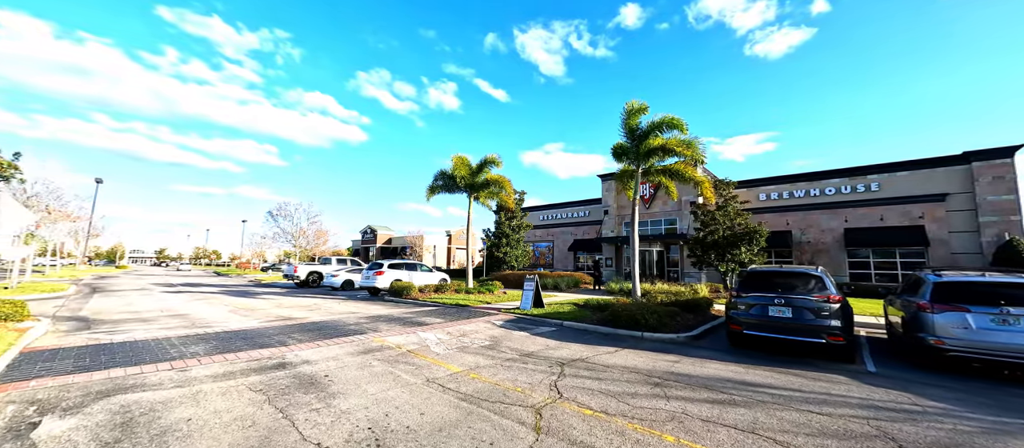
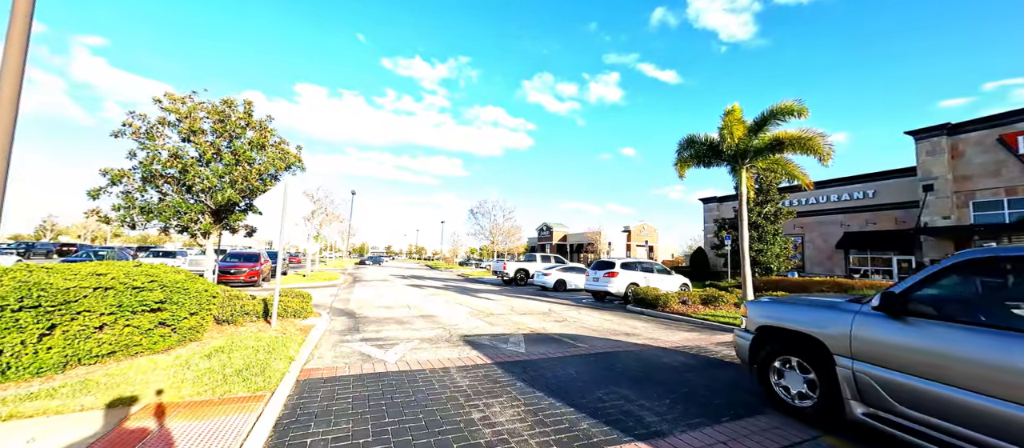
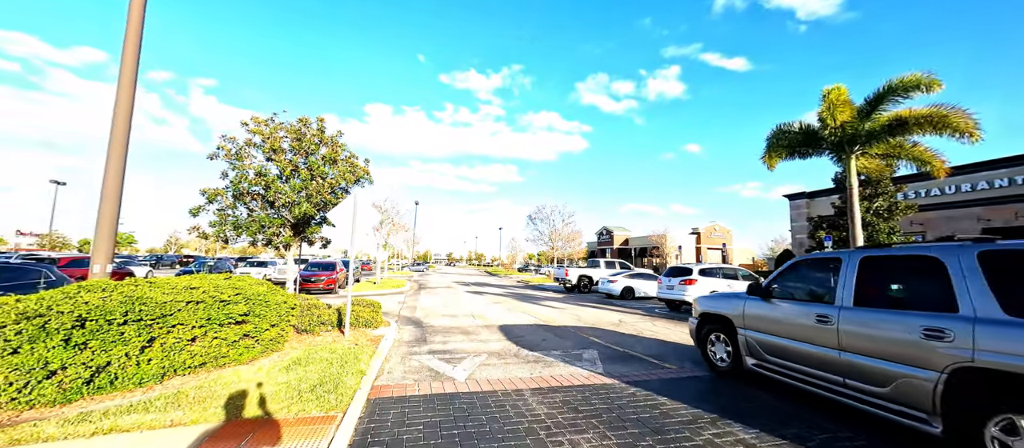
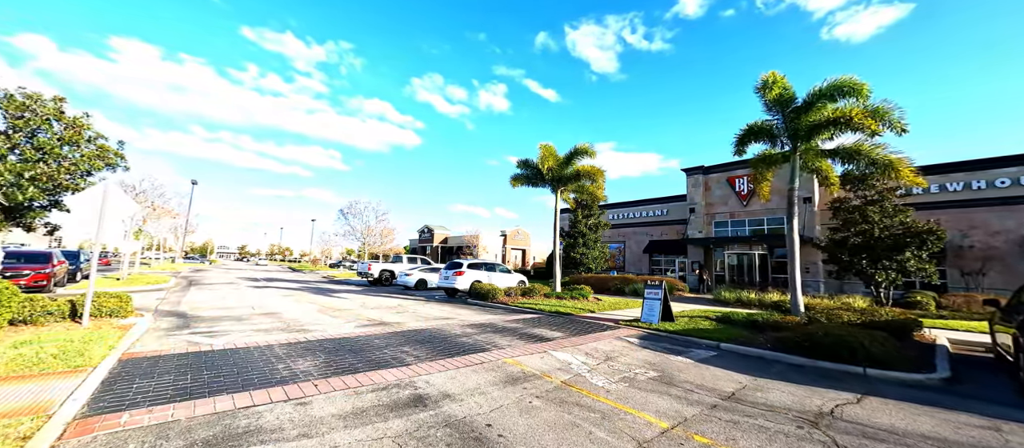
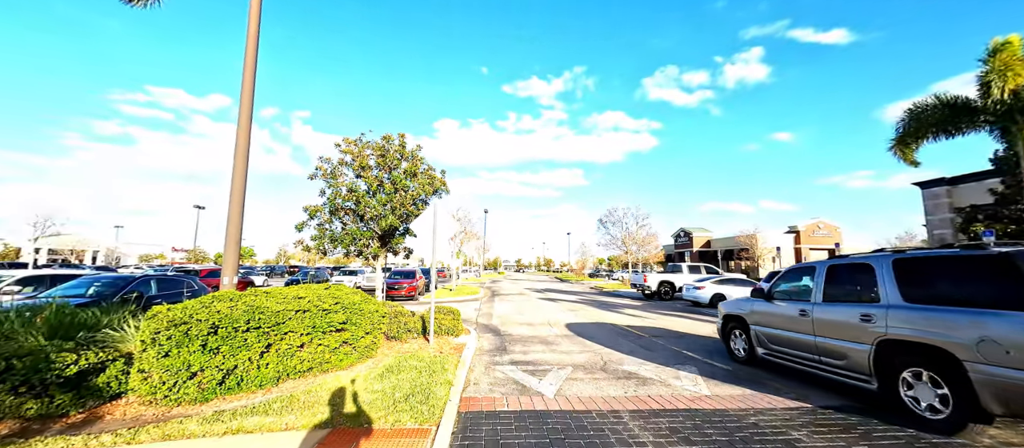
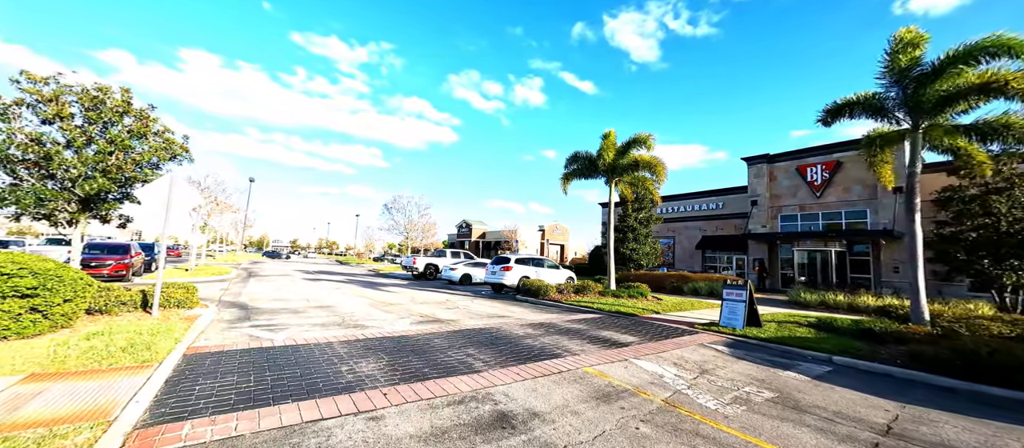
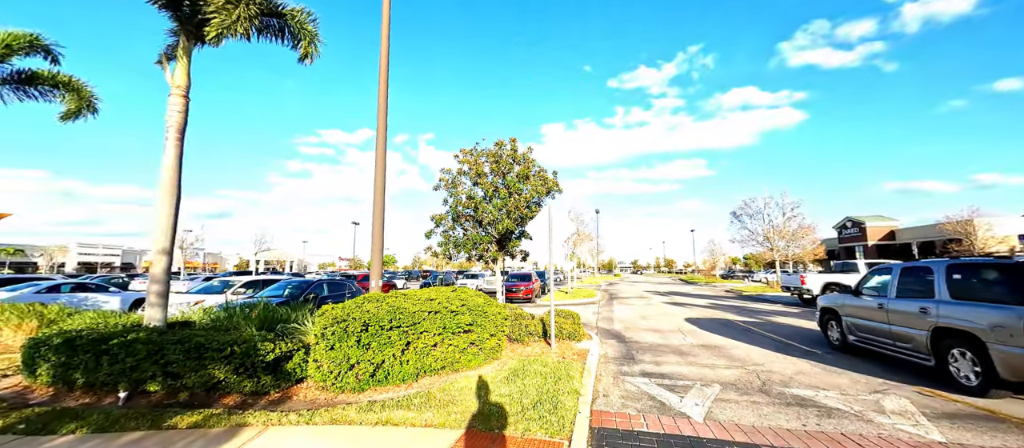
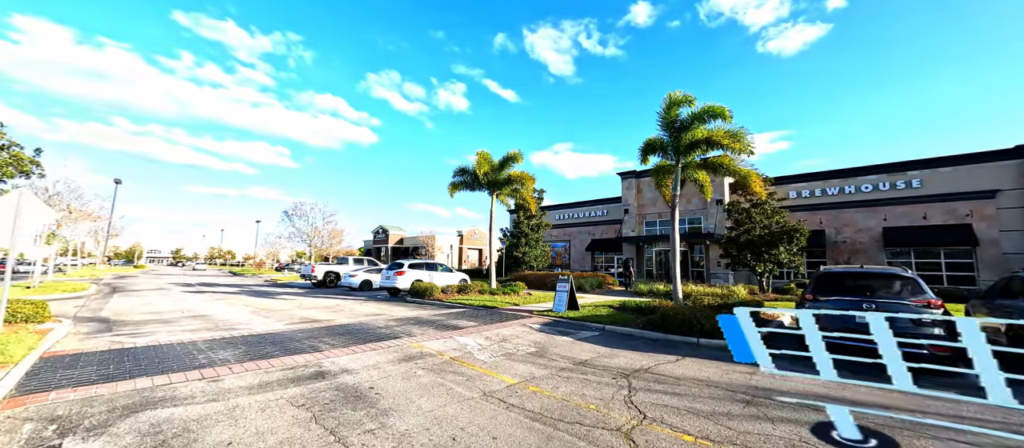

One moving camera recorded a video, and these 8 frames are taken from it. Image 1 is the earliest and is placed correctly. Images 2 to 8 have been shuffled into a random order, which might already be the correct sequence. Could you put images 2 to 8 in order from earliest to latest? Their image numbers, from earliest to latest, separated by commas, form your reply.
8, 4, 6, 2, 3, 5, 7
